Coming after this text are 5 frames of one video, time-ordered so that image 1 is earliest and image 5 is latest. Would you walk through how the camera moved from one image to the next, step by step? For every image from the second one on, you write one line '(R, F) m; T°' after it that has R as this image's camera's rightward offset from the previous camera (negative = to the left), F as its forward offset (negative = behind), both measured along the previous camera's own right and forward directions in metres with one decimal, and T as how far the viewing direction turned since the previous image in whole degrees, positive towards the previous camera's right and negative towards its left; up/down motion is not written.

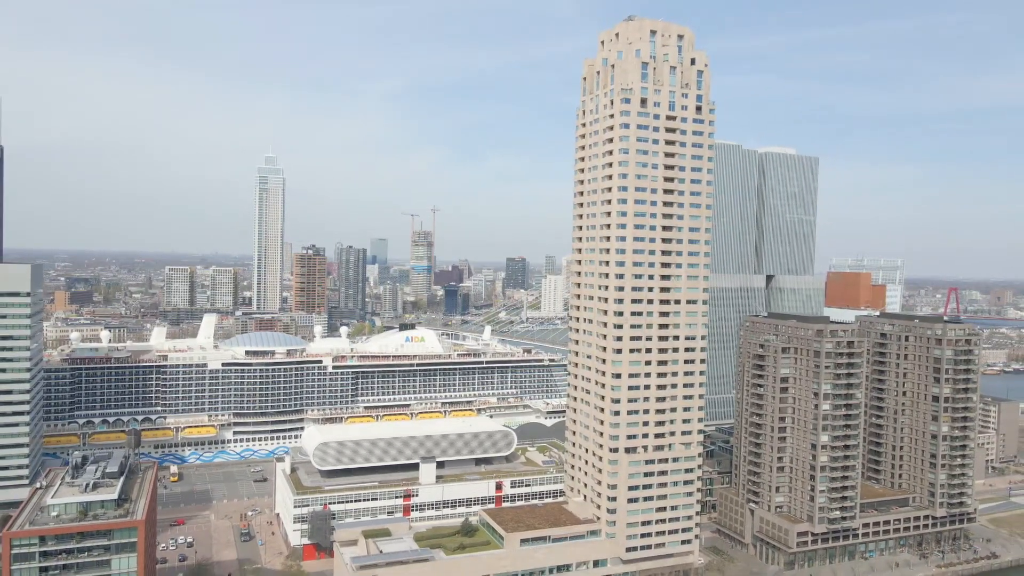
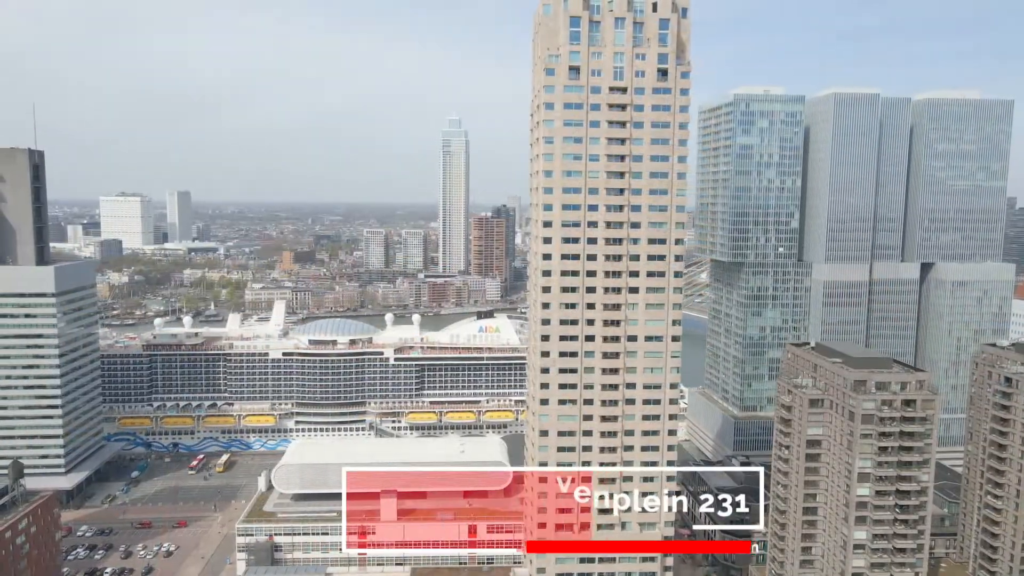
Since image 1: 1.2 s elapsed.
(+3.3, +2.7) m; -17°
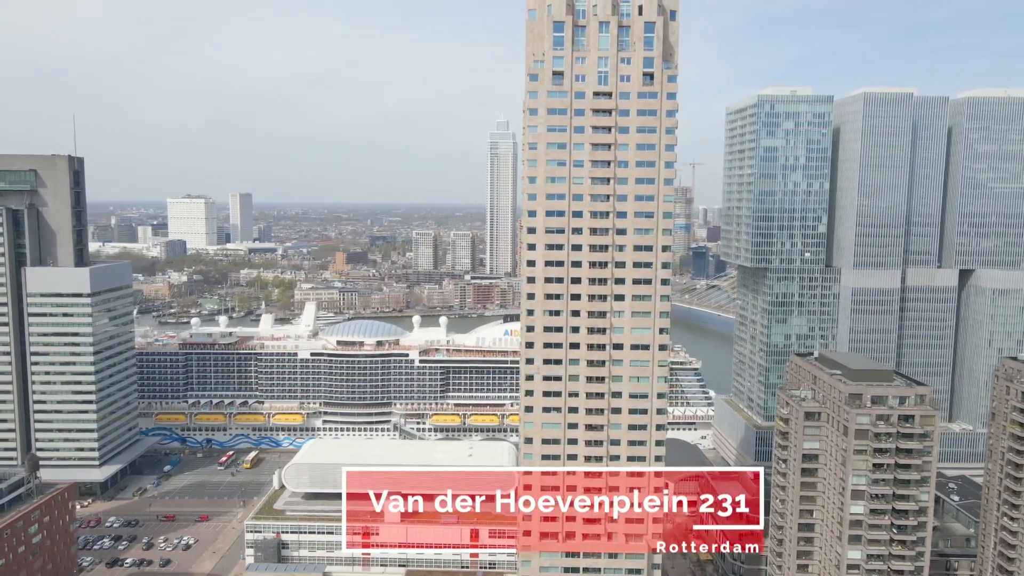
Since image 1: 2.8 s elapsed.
(+0.7, 0.0) m; -4°
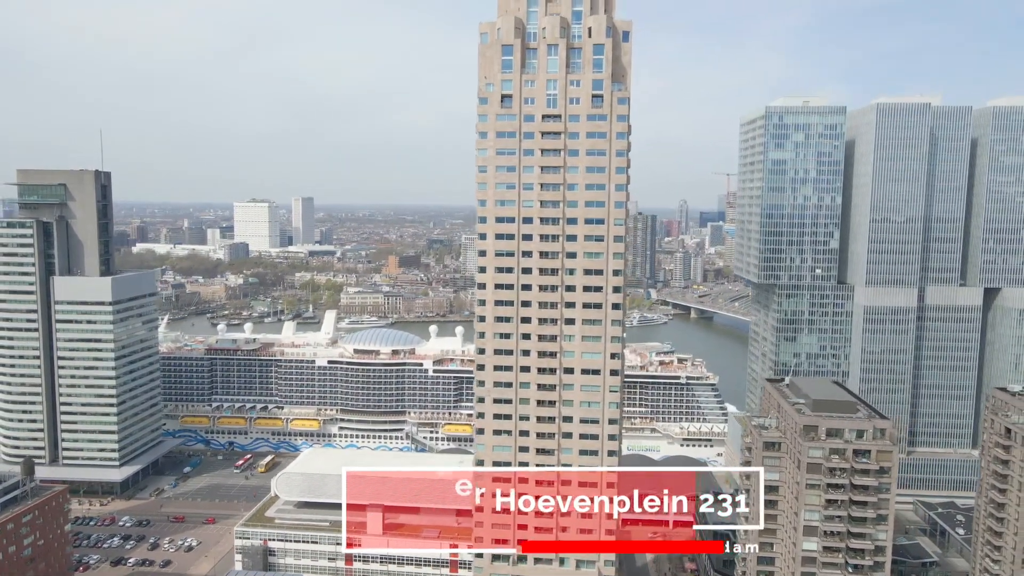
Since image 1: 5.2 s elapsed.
(+1.1, 0.0) m; -5°
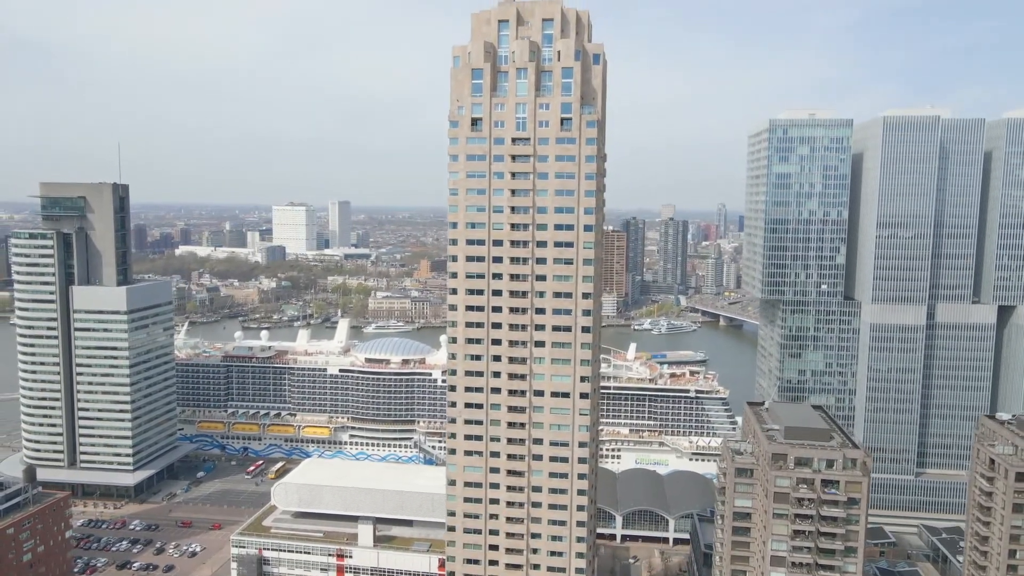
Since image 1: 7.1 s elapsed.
(+0.7, 0.0) m; -3°
